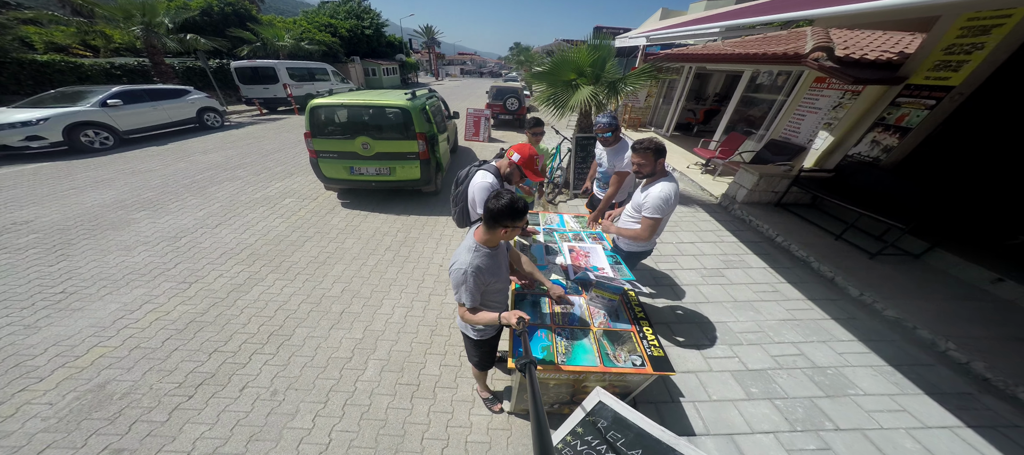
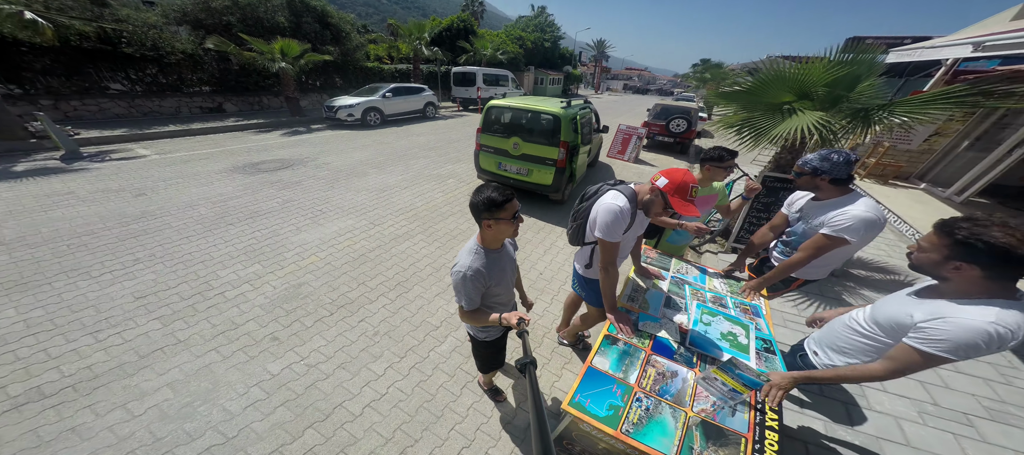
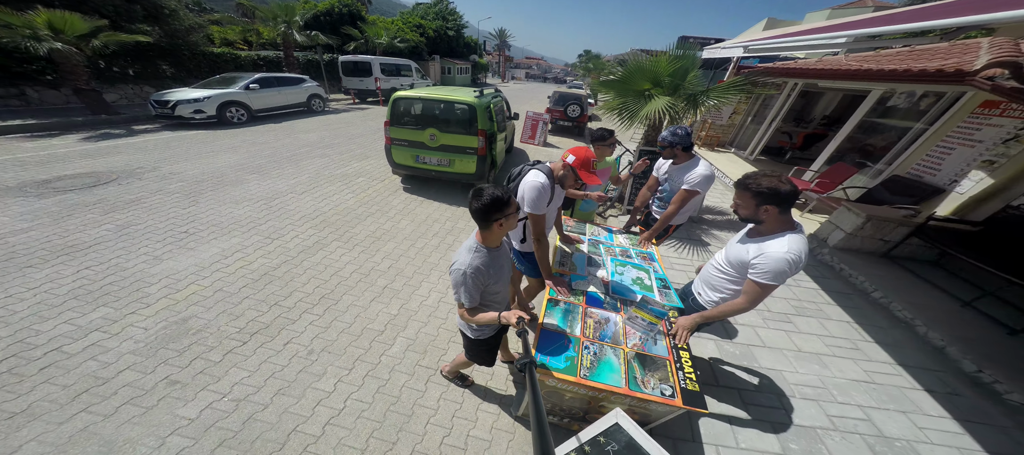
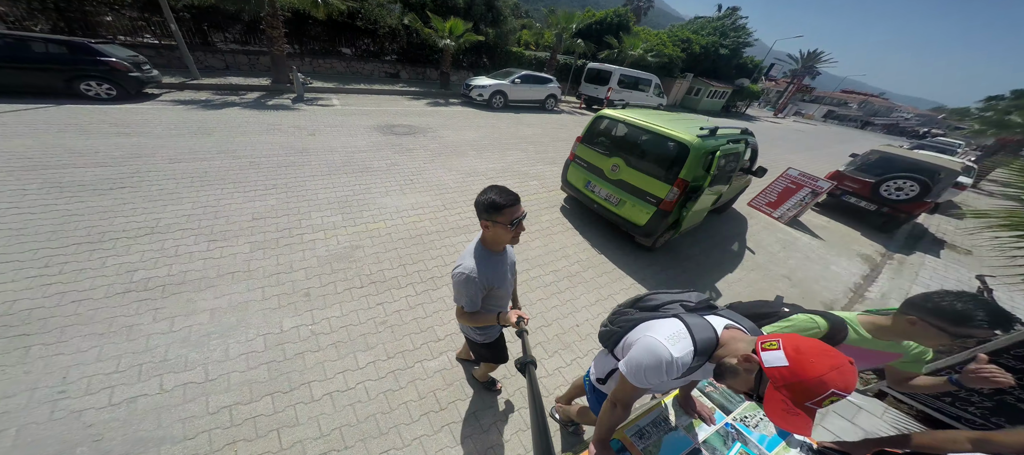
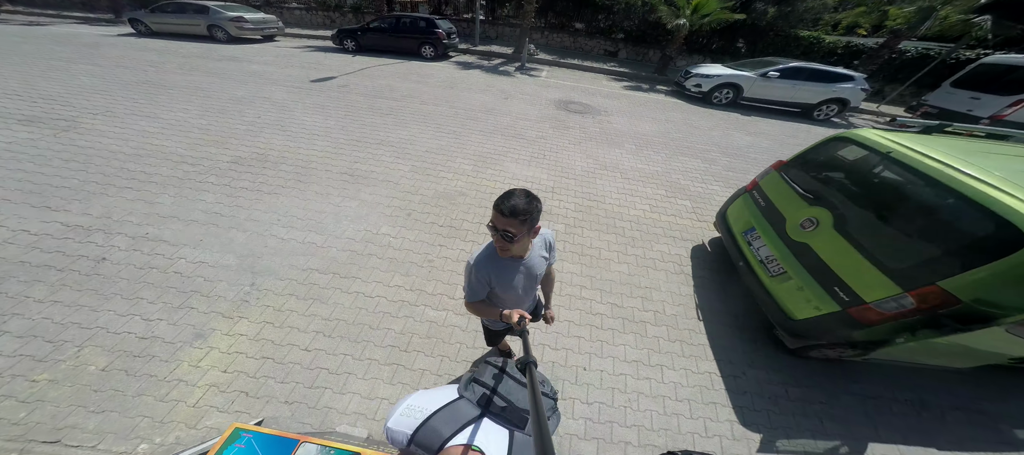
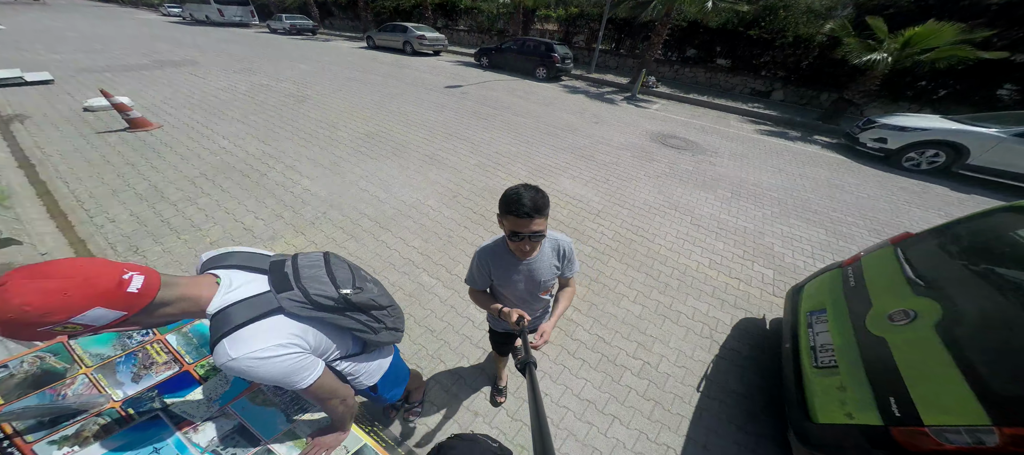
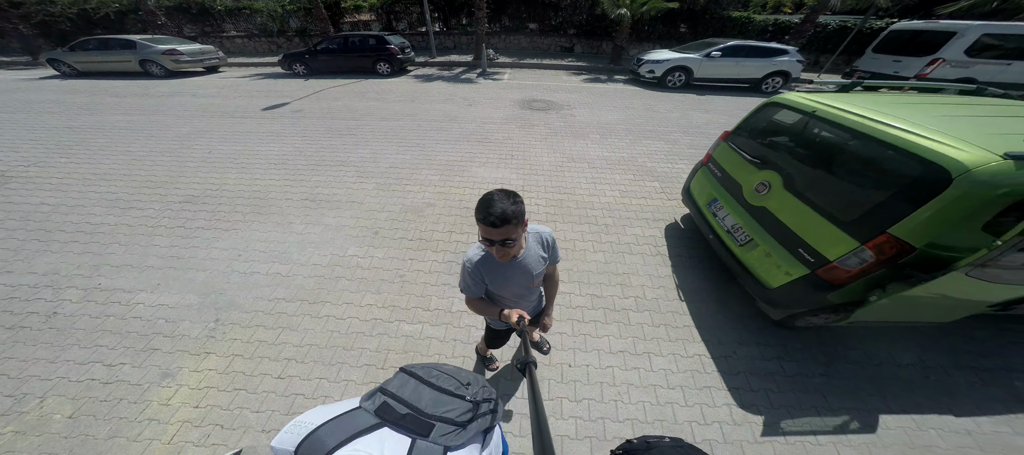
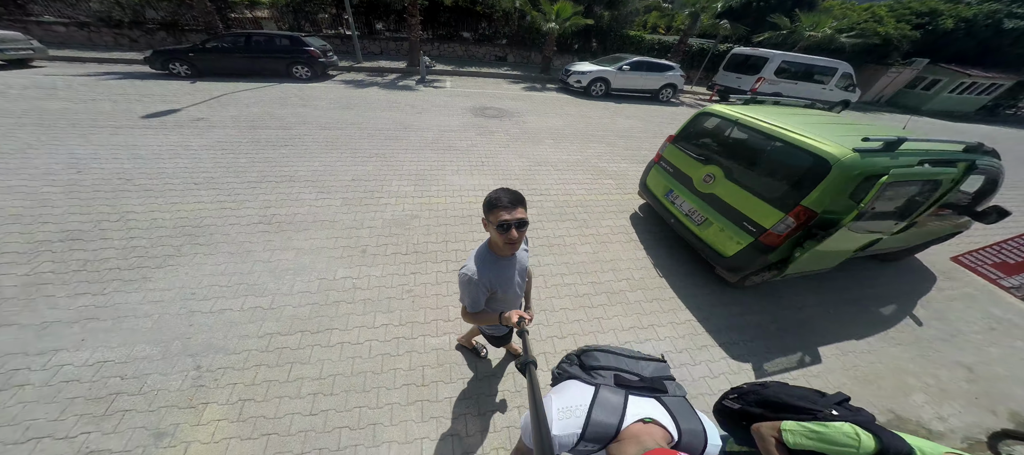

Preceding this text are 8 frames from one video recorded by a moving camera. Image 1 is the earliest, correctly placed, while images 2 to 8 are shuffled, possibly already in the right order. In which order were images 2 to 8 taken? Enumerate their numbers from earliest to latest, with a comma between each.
3, 2, 4, 8, 5, 7, 6
